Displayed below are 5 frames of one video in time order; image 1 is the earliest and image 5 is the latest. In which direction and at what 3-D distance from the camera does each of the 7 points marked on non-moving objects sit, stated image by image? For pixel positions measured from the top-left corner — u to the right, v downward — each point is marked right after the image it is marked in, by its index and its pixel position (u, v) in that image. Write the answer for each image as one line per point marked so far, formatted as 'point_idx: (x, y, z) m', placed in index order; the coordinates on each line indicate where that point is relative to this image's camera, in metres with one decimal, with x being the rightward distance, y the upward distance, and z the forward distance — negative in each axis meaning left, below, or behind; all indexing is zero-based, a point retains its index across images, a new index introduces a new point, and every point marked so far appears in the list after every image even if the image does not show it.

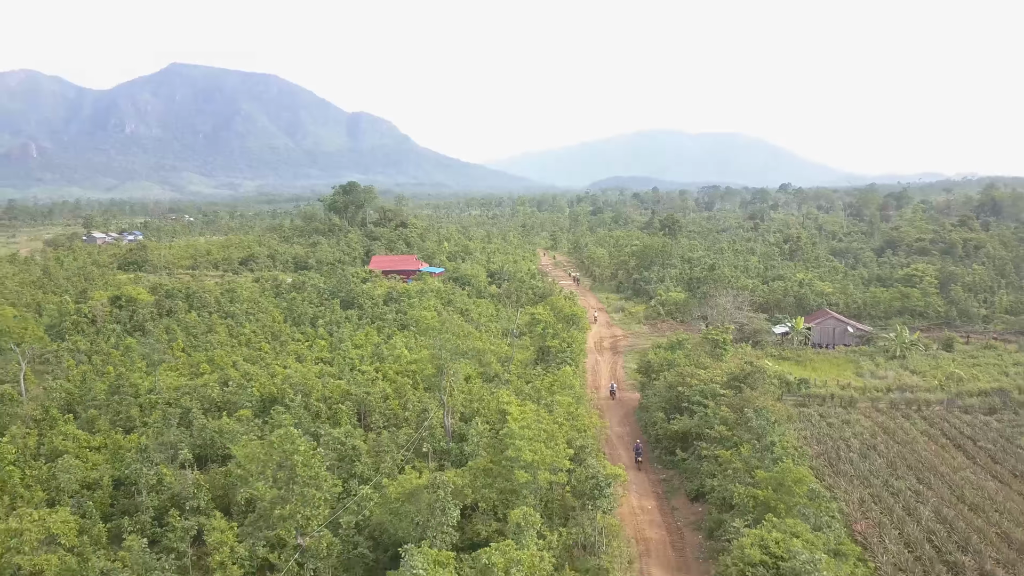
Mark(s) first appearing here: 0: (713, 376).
0: (+4.1, -1.8, +16.5) m
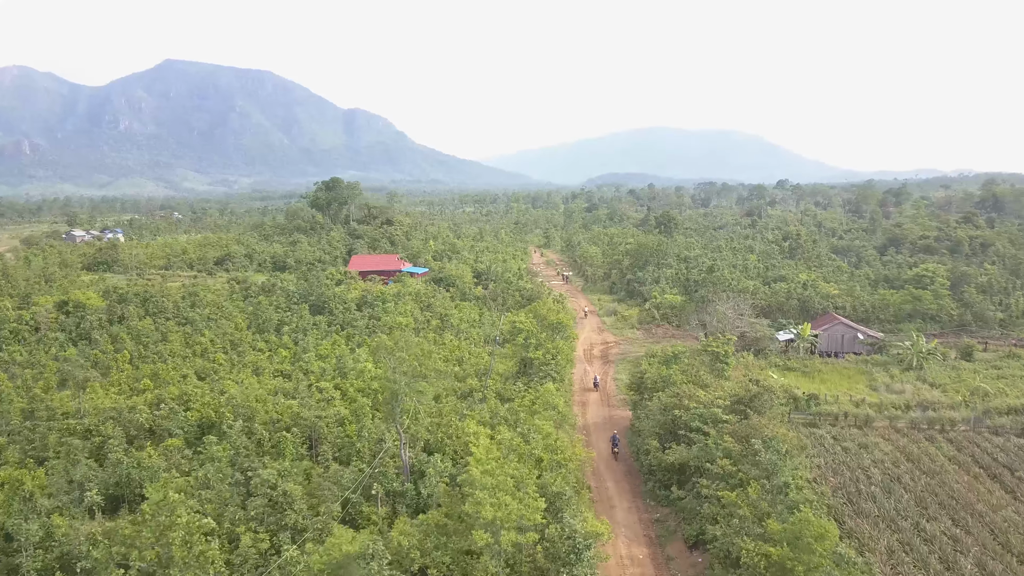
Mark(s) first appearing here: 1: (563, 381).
0: (+3.6, -1.9, +14.4) m
1: (+1.2, -2.3, +19.7) m
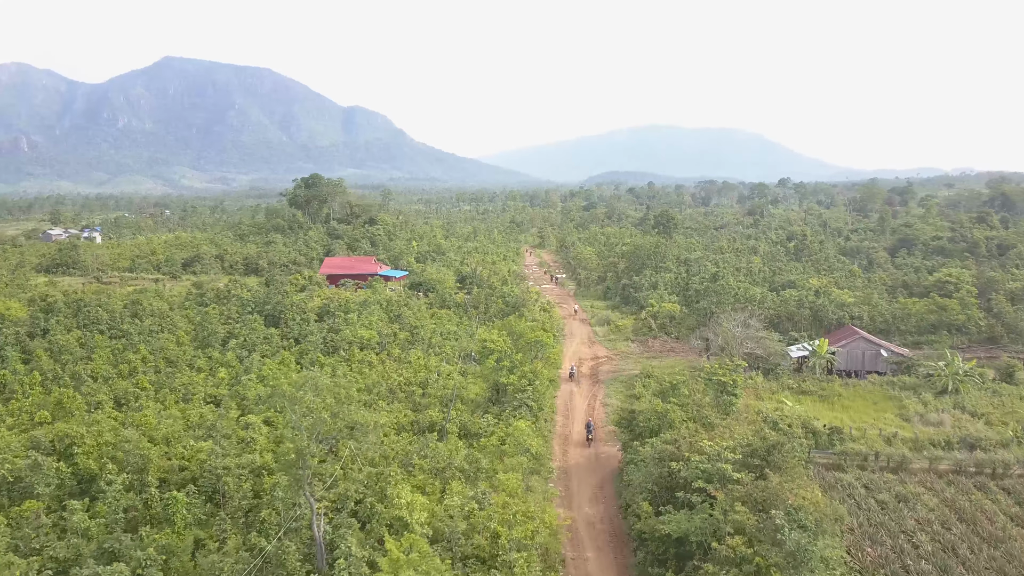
0: (+2.9, -2.2, +11.5) m
1: (+0.6, -2.5, +16.8) m
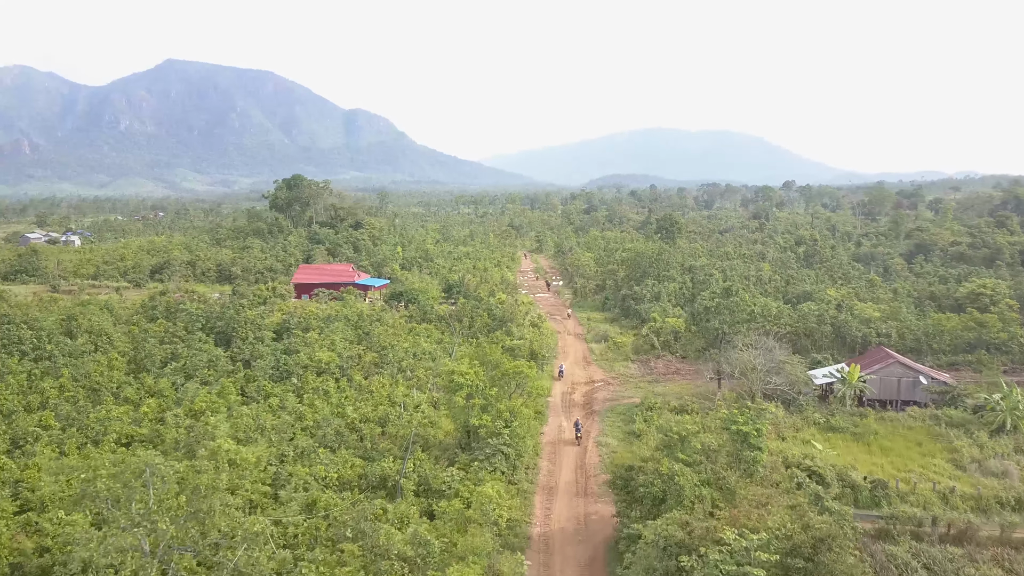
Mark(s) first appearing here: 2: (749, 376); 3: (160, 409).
0: (+2.5, -2.6, +8.5) m
1: (+0.2, -2.9, +13.9) m
2: (+5.3, -1.9, +18.2) m
3: (-7.1, -2.5, +16.3) m
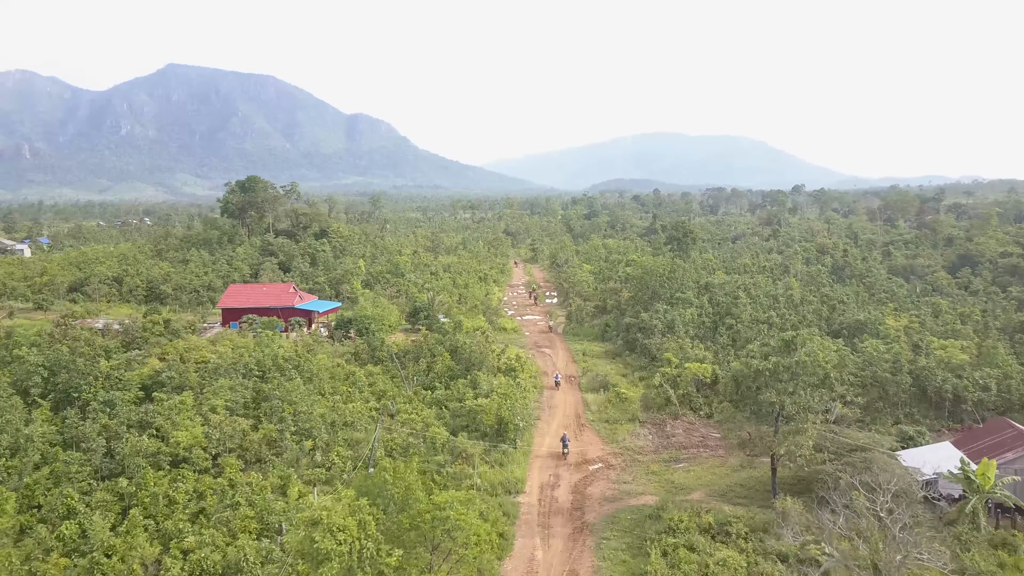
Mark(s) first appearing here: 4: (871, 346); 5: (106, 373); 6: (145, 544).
0: (+1.7, -3.3, +2.2) m
1: (-0.6, -3.6, +7.6) m
2: (+4.5, -2.7, +11.9) m
3: (-7.9, -3.2, +10.0) m
4: (+8.7, -1.4, +19.5) m
5: (-8.0, -1.6, +15.8) m
6: (-4.6, -3.1, +10.1) m
